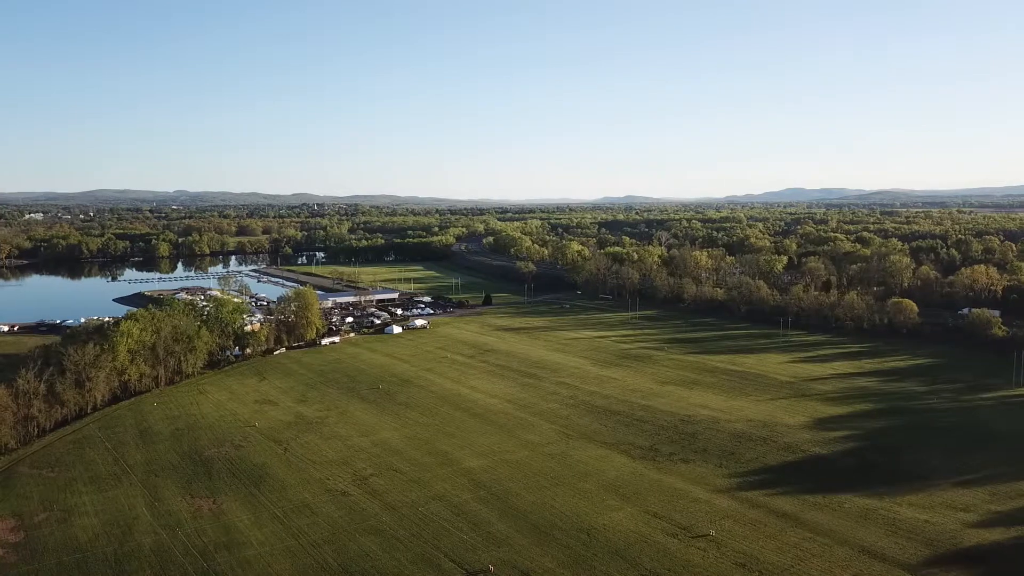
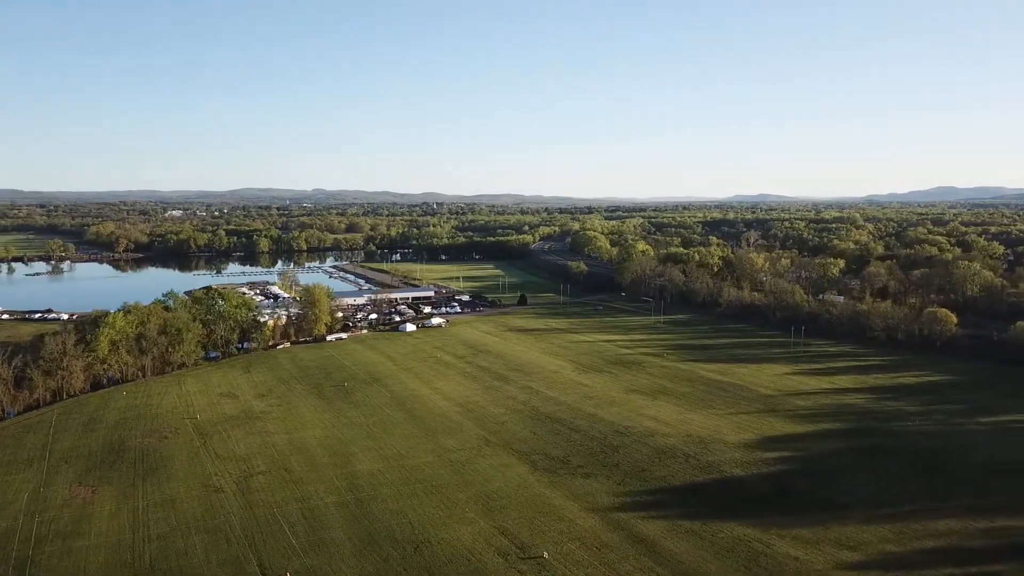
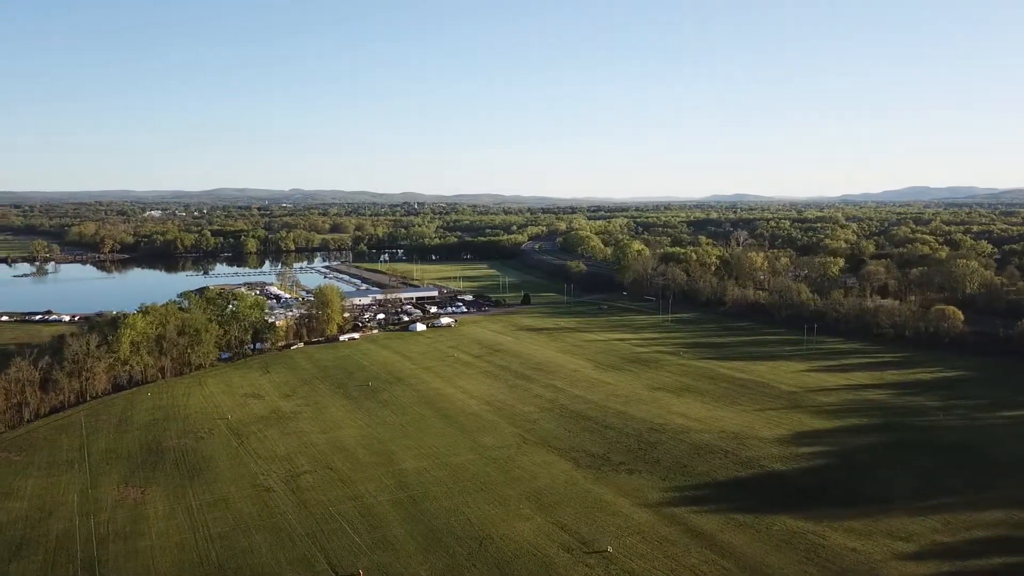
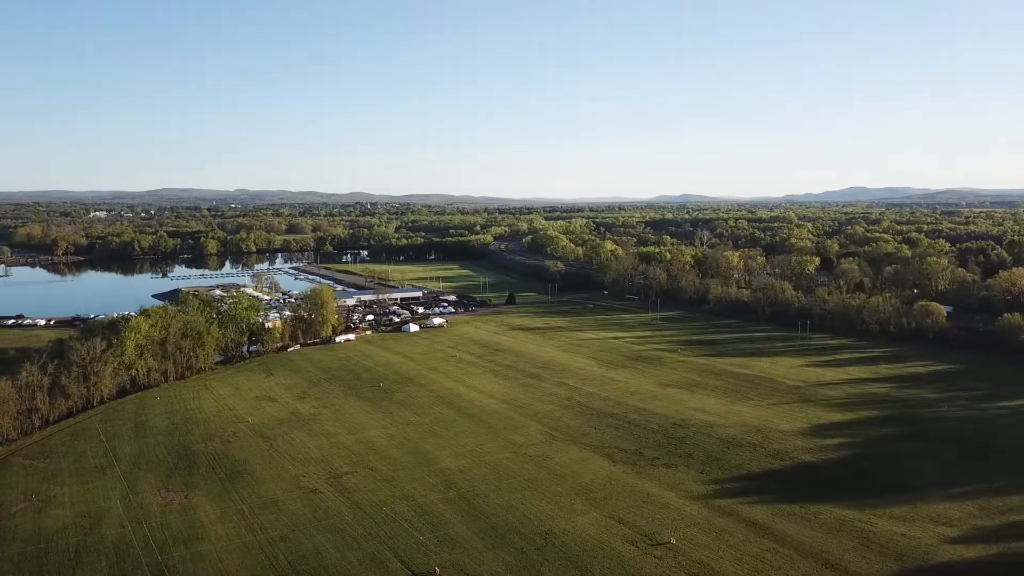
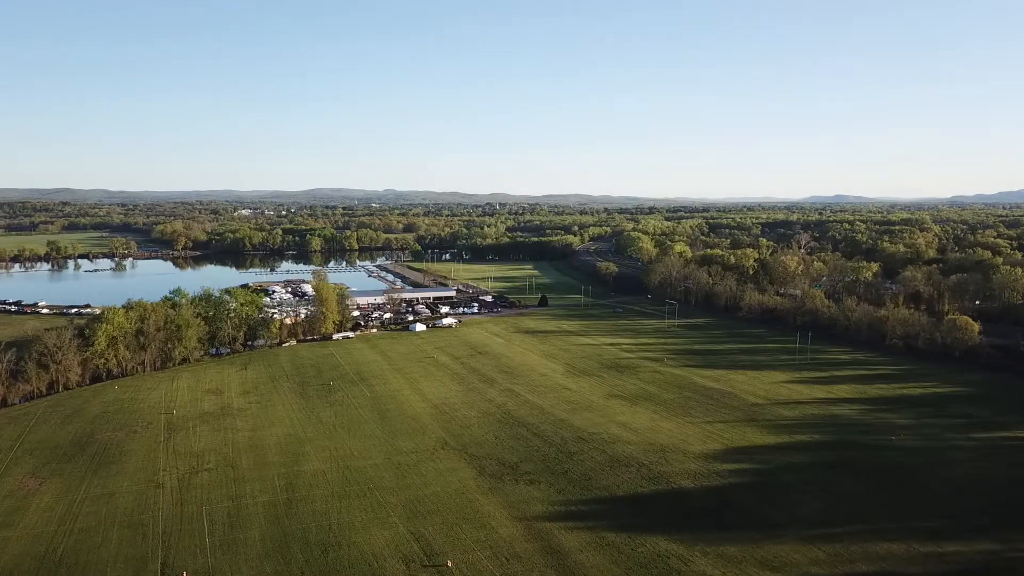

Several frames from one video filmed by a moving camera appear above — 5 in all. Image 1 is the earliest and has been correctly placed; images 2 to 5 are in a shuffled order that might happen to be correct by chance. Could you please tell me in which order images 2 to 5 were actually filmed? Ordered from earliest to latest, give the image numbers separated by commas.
4, 3, 2, 5
